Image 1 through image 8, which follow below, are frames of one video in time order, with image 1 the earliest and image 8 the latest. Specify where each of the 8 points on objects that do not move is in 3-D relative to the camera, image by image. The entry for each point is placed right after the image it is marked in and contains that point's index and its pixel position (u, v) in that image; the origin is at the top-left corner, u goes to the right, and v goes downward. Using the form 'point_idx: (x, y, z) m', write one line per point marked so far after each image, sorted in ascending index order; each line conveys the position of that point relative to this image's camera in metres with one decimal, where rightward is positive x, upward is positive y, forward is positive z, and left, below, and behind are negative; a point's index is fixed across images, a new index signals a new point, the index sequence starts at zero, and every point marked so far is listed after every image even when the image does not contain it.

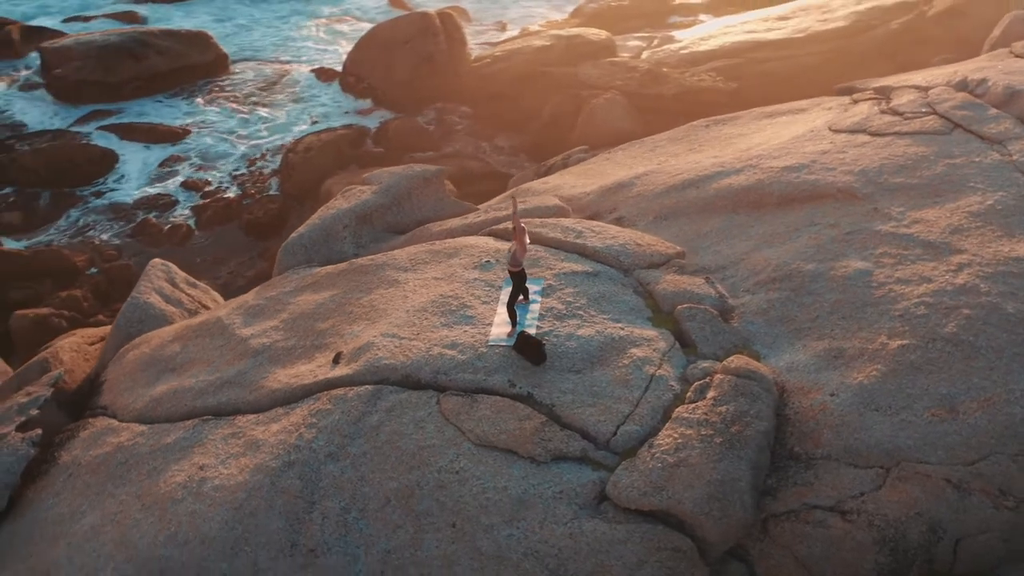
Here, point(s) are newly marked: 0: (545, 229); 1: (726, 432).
0: (+0.2, +0.3, +6.3) m
1: (+0.9, -0.6, +4.8) m
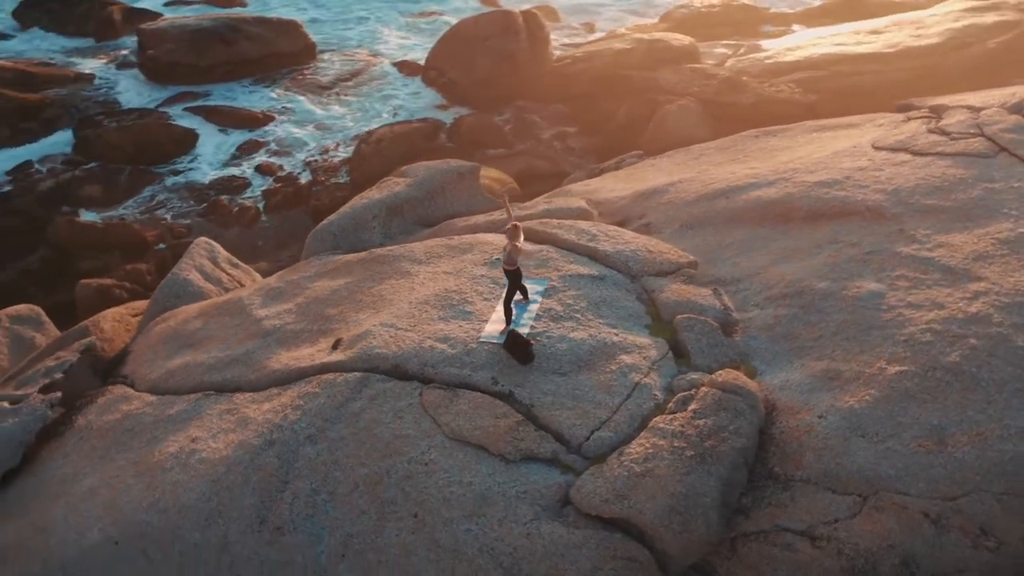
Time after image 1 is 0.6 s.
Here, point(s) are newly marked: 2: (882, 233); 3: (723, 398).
0: (+0.3, +0.3, +6.3) m
1: (+0.8, -0.7, +4.7) m
2: (+2.1, +0.3, +6.1) m
3: (+1.0, -0.5, +5.0) m
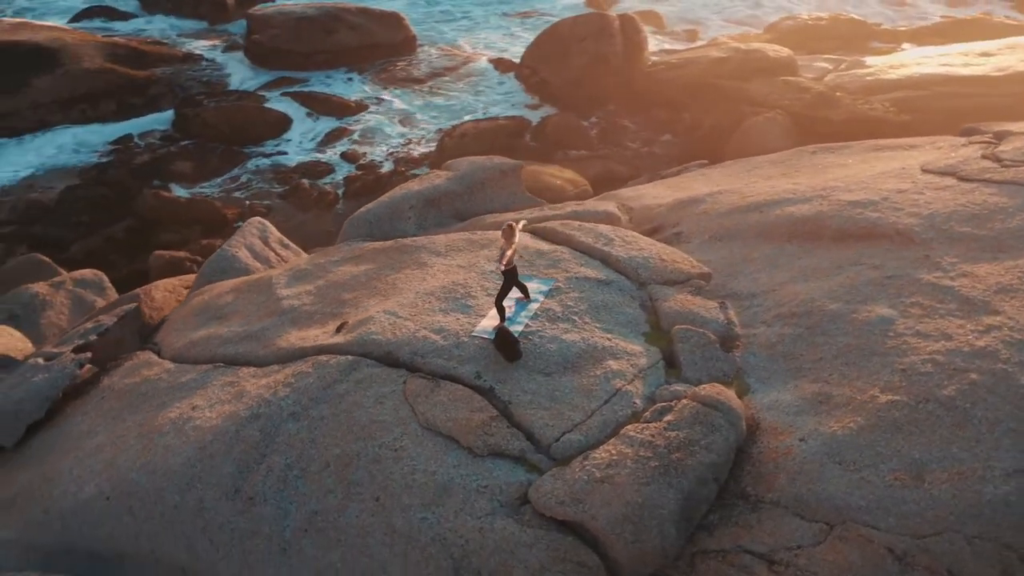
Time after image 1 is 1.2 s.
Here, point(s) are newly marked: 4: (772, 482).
0: (+0.4, +0.3, +6.3) m
1: (+0.6, -0.7, +4.7) m
2: (+2.1, +0.2, +5.9) m
3: (+0.8, -0.6, +4.9) m
4: (+1.1, -0.8, +4.8) m
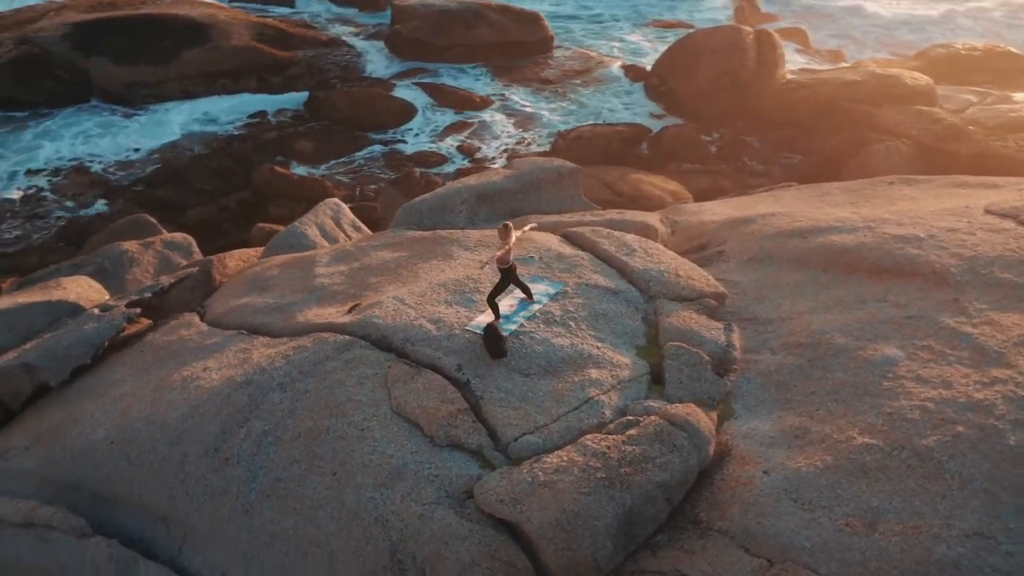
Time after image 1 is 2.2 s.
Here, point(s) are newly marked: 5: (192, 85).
0: (+0.5, +0.3, +6.3) m
1: (+0.4, -0.8, +4.6) m
2: (+2.2, -0.1, +5.6) m
3: (+0.7, -0.6, +4.8) m
4: (+0.9, -0.9, +4.6) m
5: (-4.1, +2.6, +14.1) m
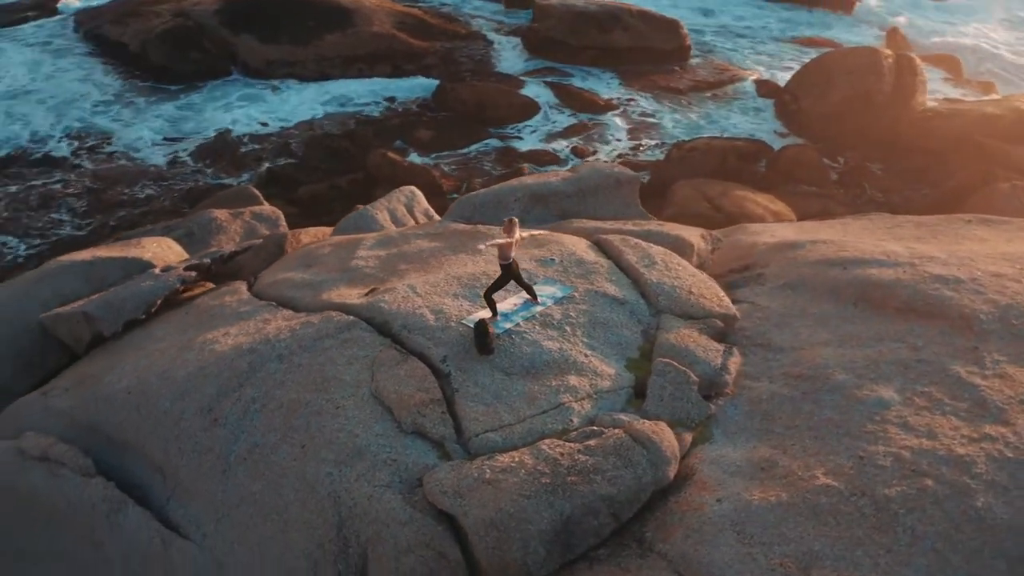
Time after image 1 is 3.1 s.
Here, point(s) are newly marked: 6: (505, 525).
0: (+0.7, +0.2, +6.2) m
1: (+0.2, -0.8, +4.6) m
2: (+2.1, -0.3, +5.3) m
3: (+0.5, -0.7, +4.7) m
4: (+0.7, -1.0, +4.5) m
5: (-2.4, +3.0, +14.6) m
6: (0.0, -1.0, +4.4) m
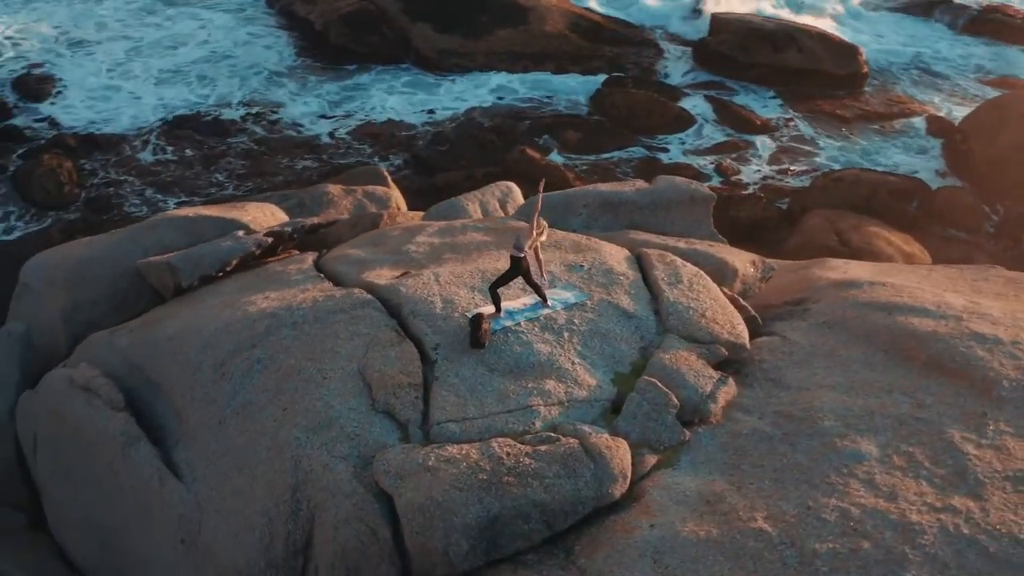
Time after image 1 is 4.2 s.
0: (+0.8, +0.1, +6.1) m
1: (-0.1, -0.8, +4.6) m
2: (+2.0, -0.5, +4.9) m
3: (+0.3, -0.7, +4.7) m
4: (+0.3, -1.1, +4.4) m
5: (-0.2, +3.1, +14.9) m
6: (-0.3, -0.9, +4.5) m
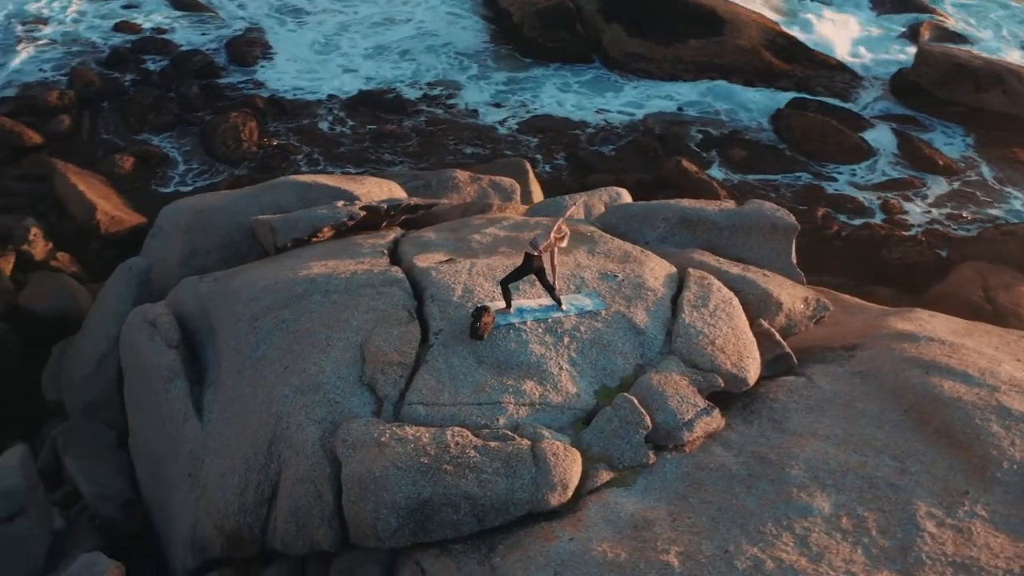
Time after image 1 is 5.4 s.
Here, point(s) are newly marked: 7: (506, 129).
0: (+1.0, 0.0, +5.9) m
1: (-0.3, -0.7, +4.7) m
2: (+1.8, -0.8, +4.5) m
3: (0.0, -0.7, +4.7) m
4: (0.0, -1.1, +4.4) m
5: (+2.3, +2.9, +14.7) m
6: (-0.6, -0.8, +4.6) m
7: (-0.1, +2.0, +13.6) m
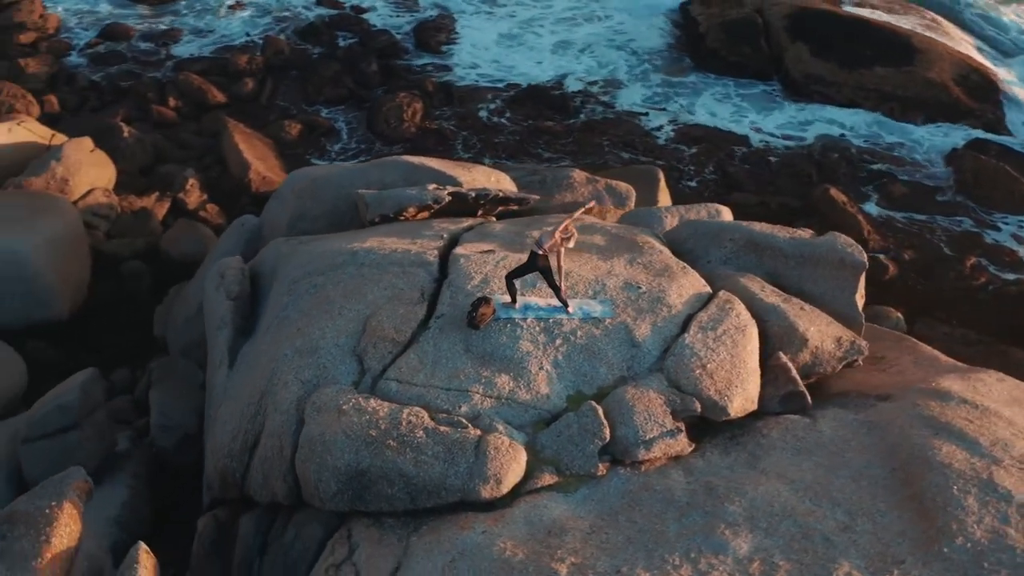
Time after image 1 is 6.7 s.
0: (+1.1, -0.1, +5.8) m
1: (-0.6, -0.7, +4.8) m
2: (+1.4, -1.0, +4.2) m
3: (-0.2, -0.7, +4.7) m
4: (-0.3, -1.0, +4.5) m
5: (+4.5, +2.5, +14.1) m
6: (-0.9, -0.7, +4.8) m
7: (+1.9, +1.9, +13.5) m
